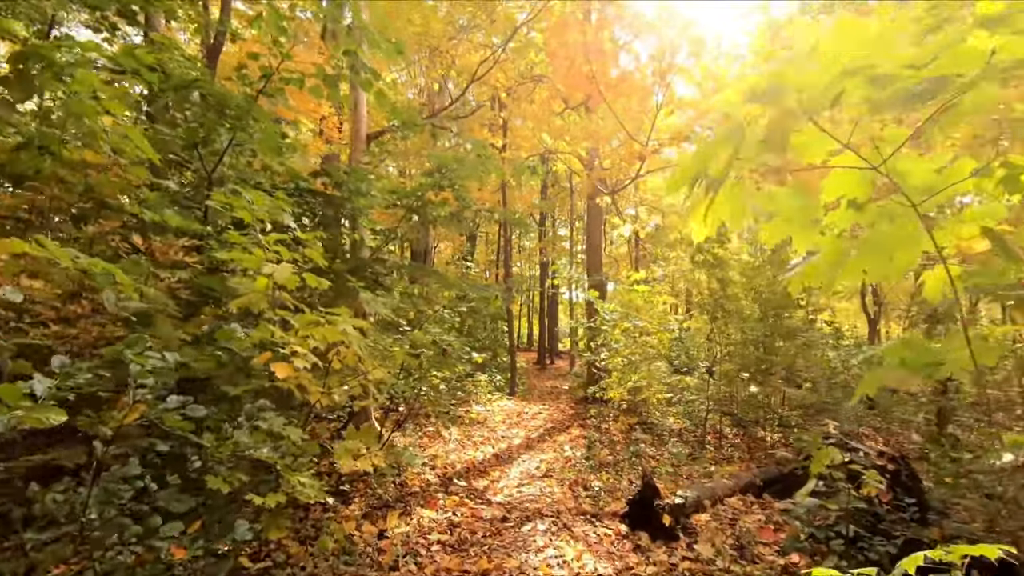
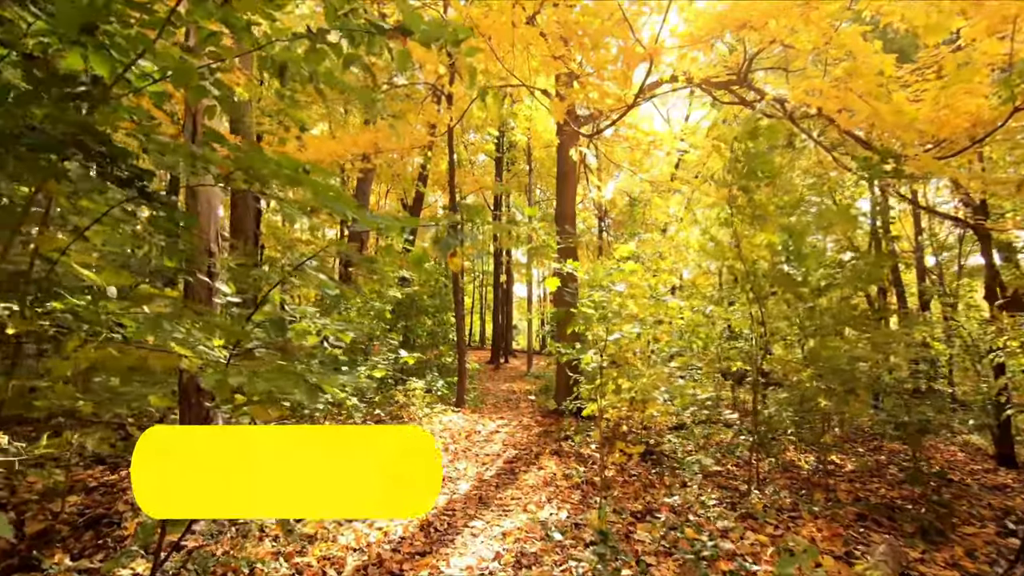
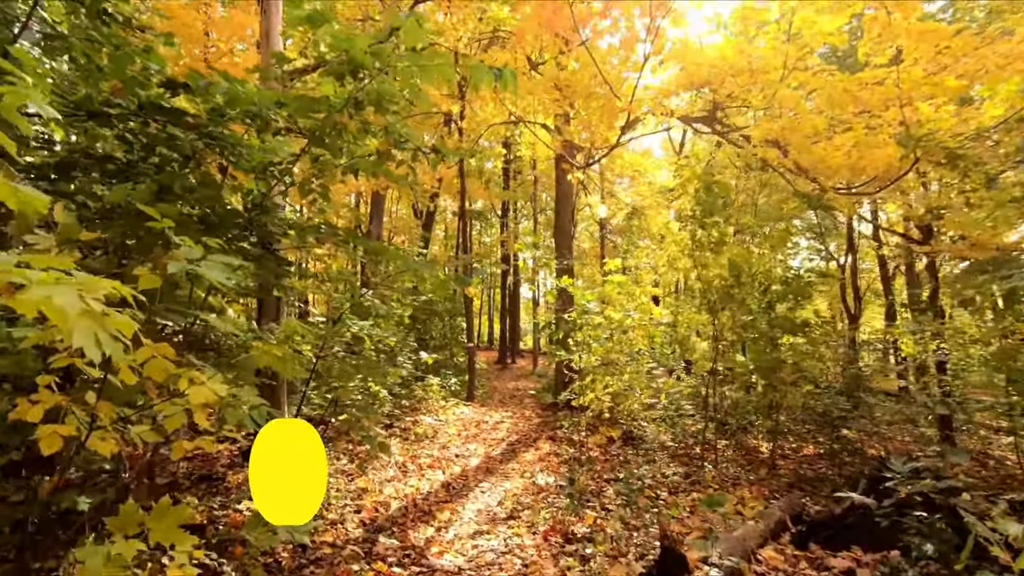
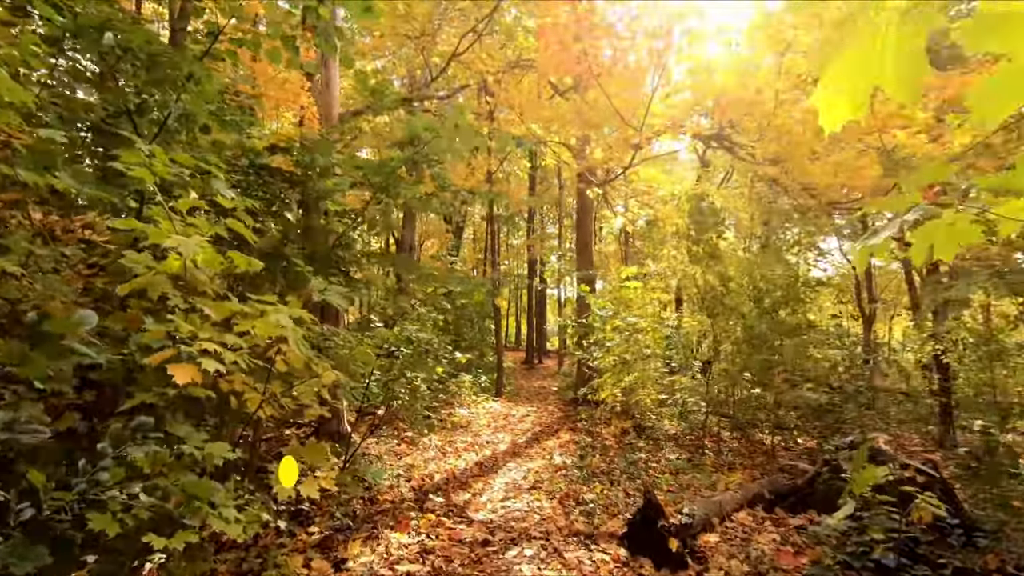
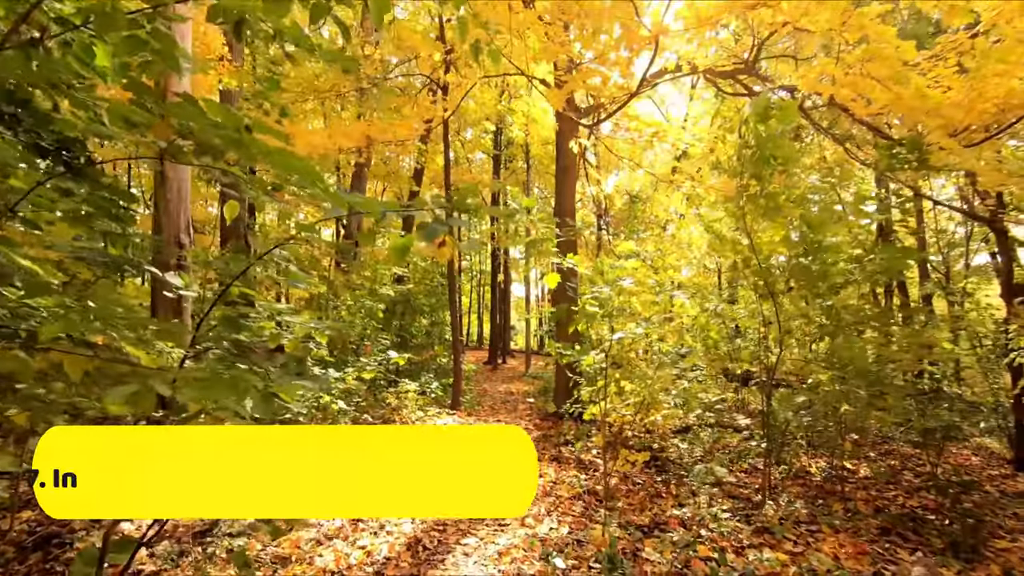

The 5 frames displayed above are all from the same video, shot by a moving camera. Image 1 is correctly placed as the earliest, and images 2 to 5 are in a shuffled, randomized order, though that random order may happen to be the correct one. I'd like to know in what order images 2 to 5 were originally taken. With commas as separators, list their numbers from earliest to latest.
4, 3, 2, 5
